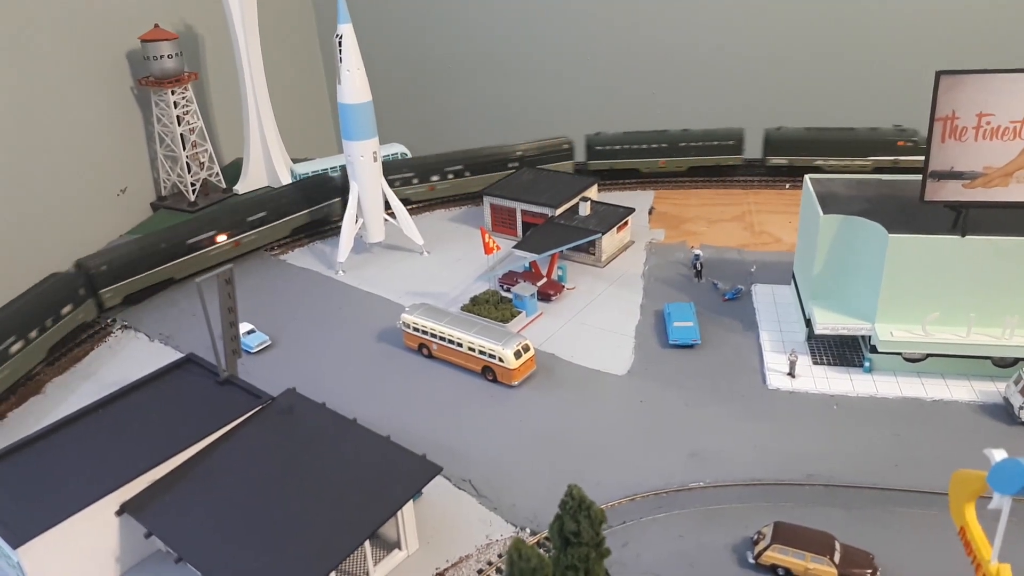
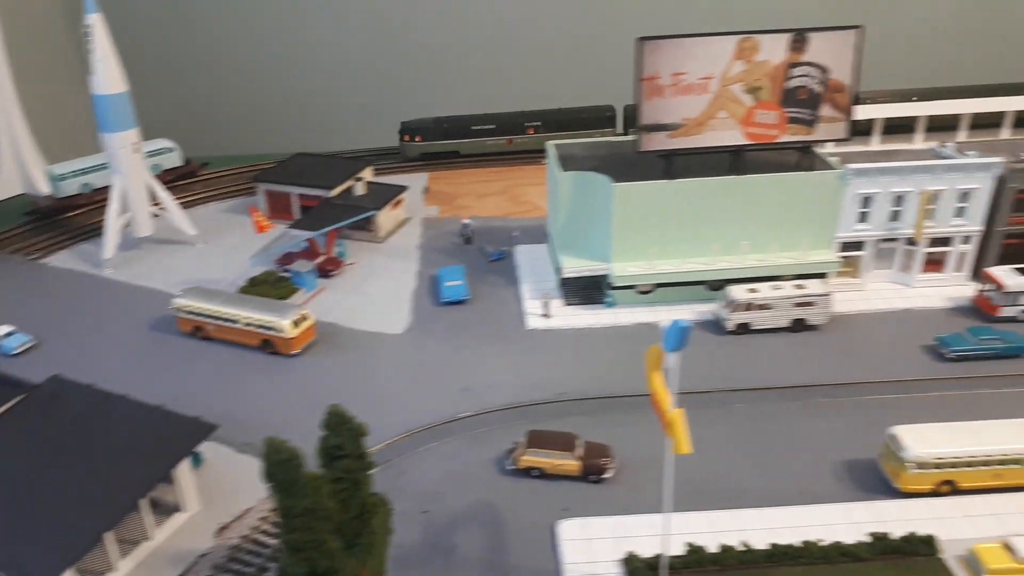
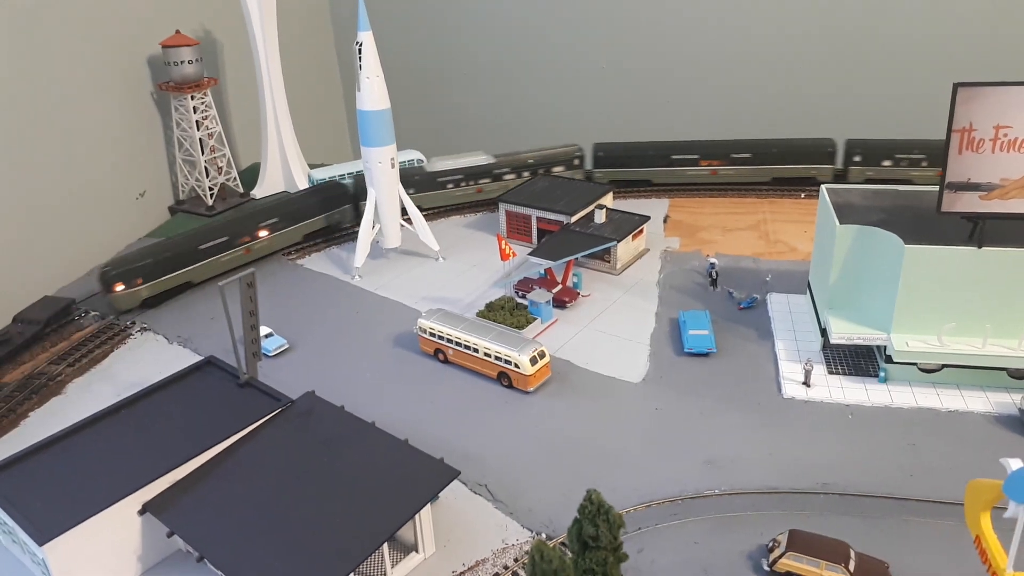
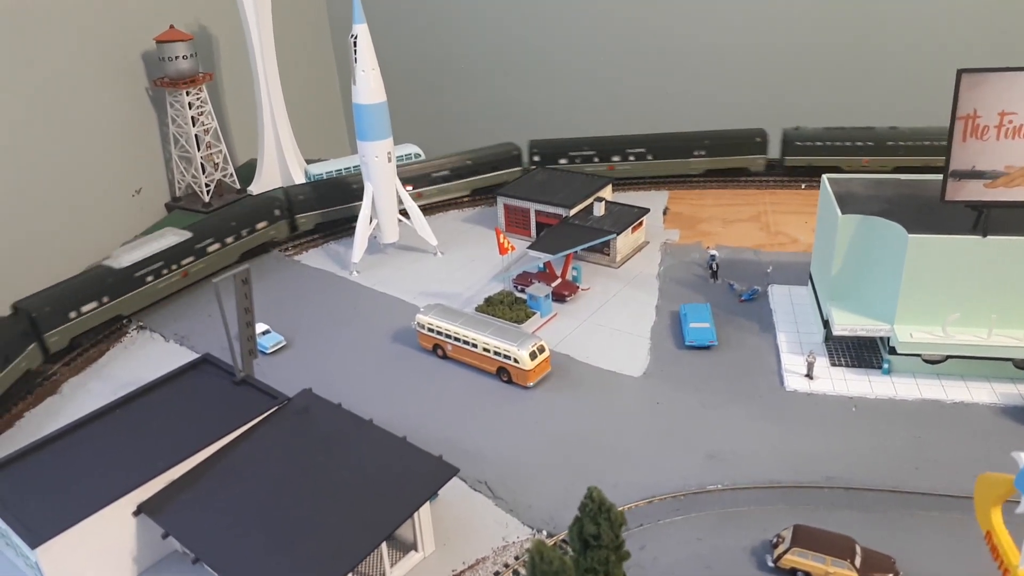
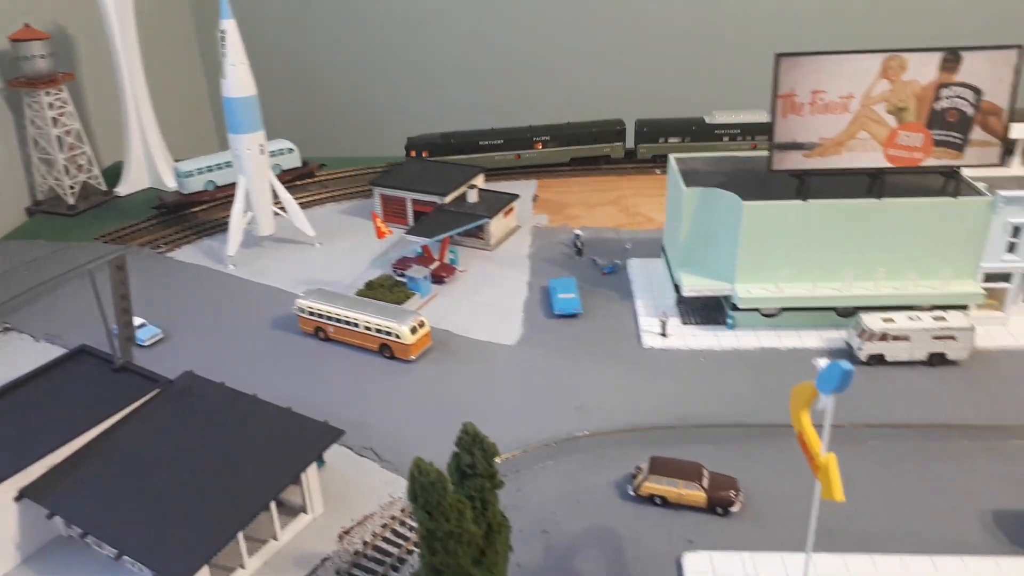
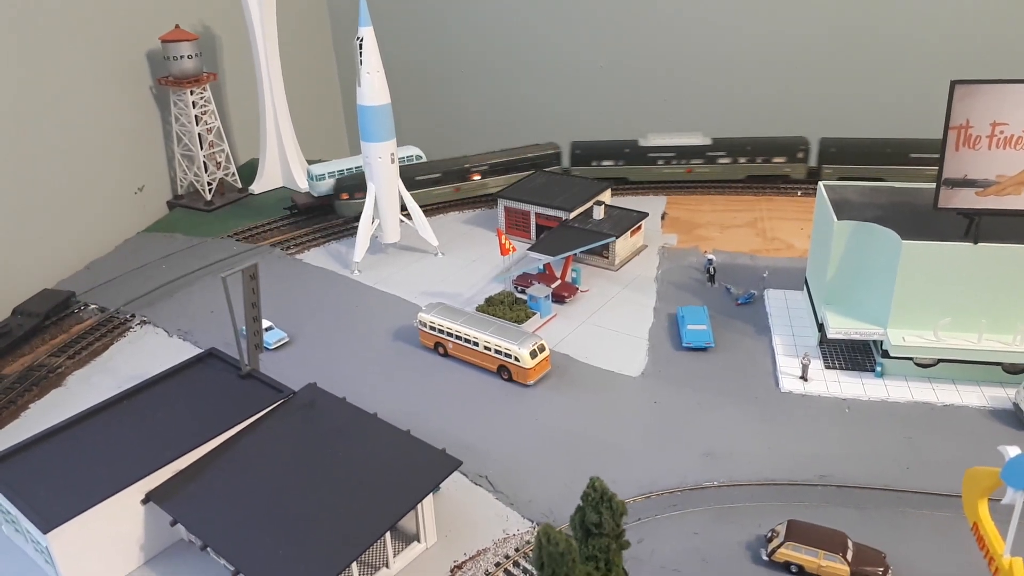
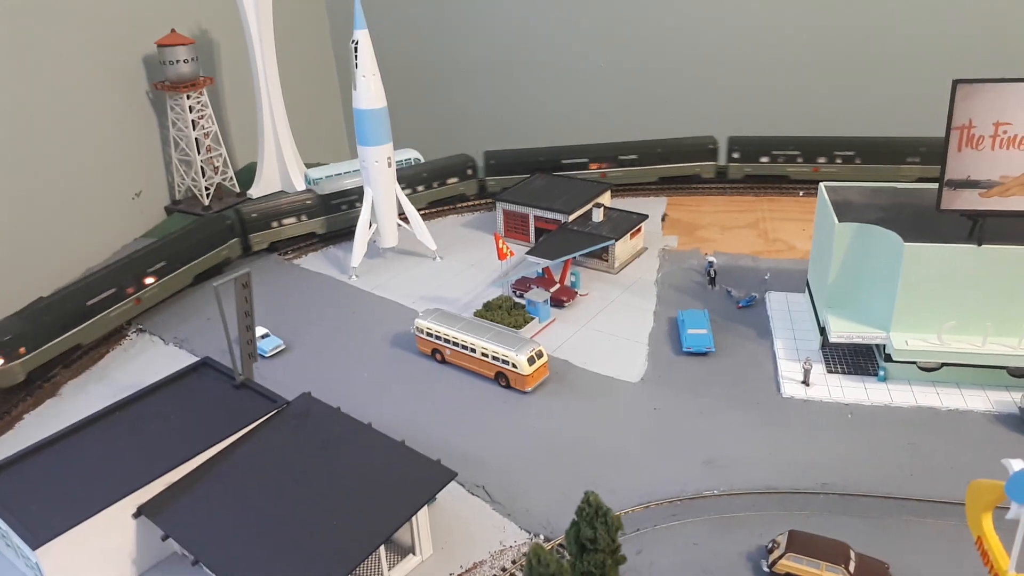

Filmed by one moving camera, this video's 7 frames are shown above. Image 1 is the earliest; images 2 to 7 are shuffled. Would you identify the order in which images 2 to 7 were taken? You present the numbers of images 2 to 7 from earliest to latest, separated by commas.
4, 7, 3, 6, 5, 2
